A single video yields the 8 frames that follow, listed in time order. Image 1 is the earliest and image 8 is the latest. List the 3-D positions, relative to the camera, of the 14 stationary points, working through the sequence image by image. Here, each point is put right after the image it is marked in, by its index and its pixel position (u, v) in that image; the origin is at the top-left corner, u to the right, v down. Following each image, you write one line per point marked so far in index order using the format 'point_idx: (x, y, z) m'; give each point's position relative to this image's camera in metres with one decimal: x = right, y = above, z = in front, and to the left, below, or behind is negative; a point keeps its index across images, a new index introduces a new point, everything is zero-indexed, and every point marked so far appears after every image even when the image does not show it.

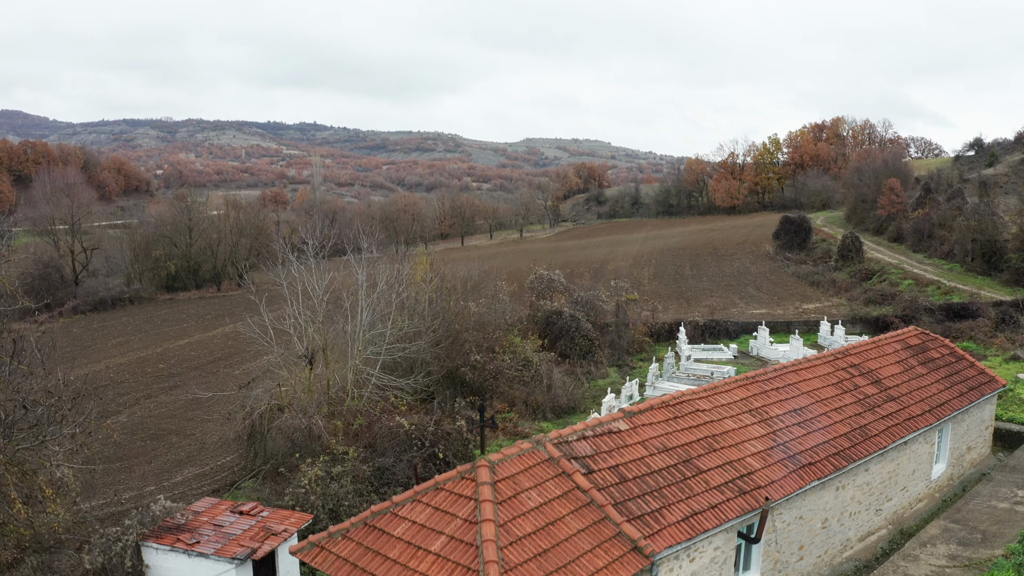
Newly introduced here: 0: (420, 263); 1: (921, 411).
0: (-1.8, +0.5, +19.4) m
1: (+4.5, -1.4, +10.9) m
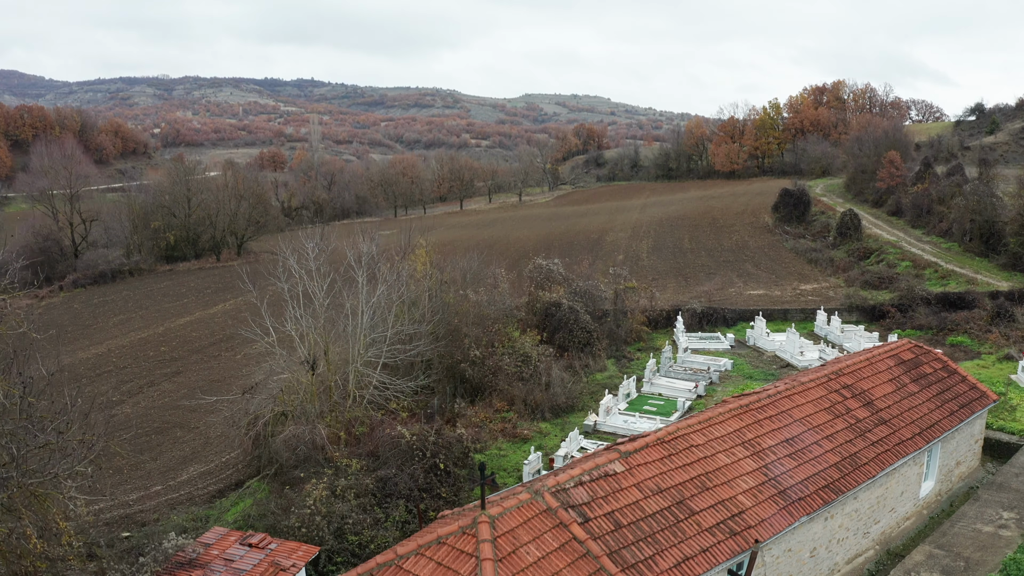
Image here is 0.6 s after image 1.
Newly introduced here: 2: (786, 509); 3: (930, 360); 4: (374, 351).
0: (-1.8, +0.6, +19.6) m
1: (+4.5, -1.7, +11.2) m
2: (+2.5, -2.0, +9.0) m
3: (+5.7, -1.0, +13.6) m
4: (-2.3, -1.1, +16.5) m
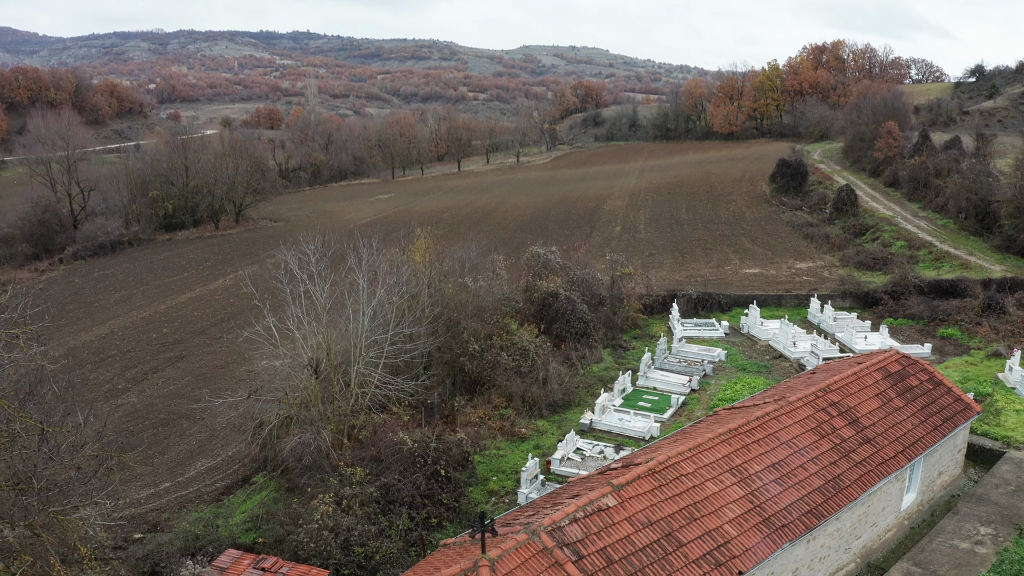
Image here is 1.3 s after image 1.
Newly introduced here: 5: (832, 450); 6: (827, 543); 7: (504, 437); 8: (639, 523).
0: (-1.9, +0.8, +19.9) m
1: (+4.5, -2.0, +11.6) m
2: (+2.5, -2.4, +9.5) m
3: (+5.7, -1.2, +14.0) m
4: (-2.3, -1.1, +16.9) m
5: (+3.6, -1.8, +11.2) m
6: (+3.4, -2.8, +10.7) m
7: (-0.1, -2.5, +16.8) m
8: (+1.1, -2.1, +9.1) m
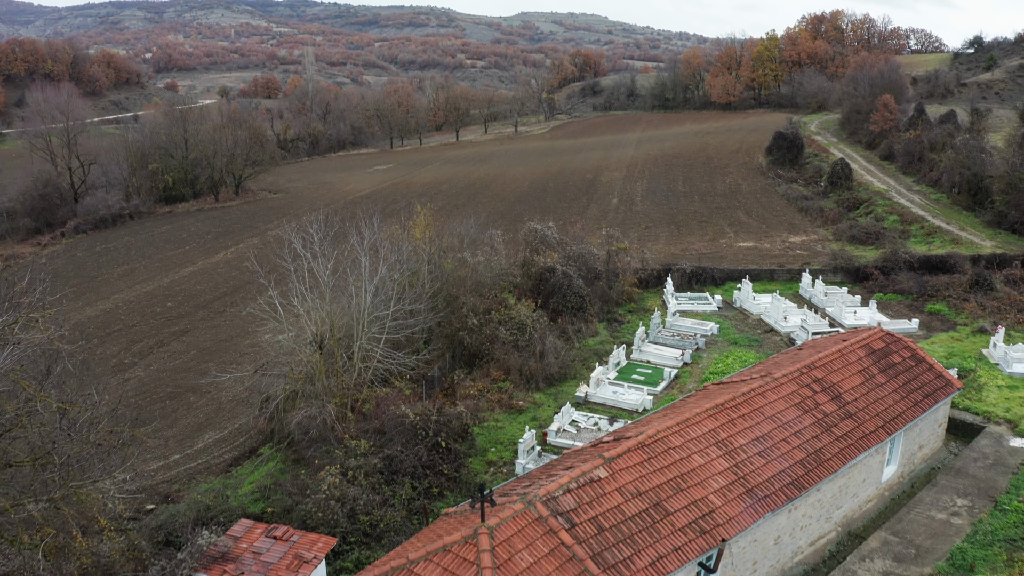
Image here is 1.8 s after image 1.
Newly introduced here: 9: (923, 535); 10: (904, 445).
0: (-1.9, +1.3, +20.4) m
1: (+4.4, -1.7, +12.2) m
2: (+2.4, -2.2, +10.0) m
3: (+5.7, -0.9, +14.6) m
4: (-2.3, -0.7, +17.4) m
5: (+3.6, -1.6, +11.8) m
6: (+3.4, -2.6, +11.3) m
7: (-0.2, -2.1, +17.4) m
8: (+1.1, -2.0, +9.7) m
9: (+5.0, -3.0, +12.1) m
10: (+5.3, -2.1, +13.5) m
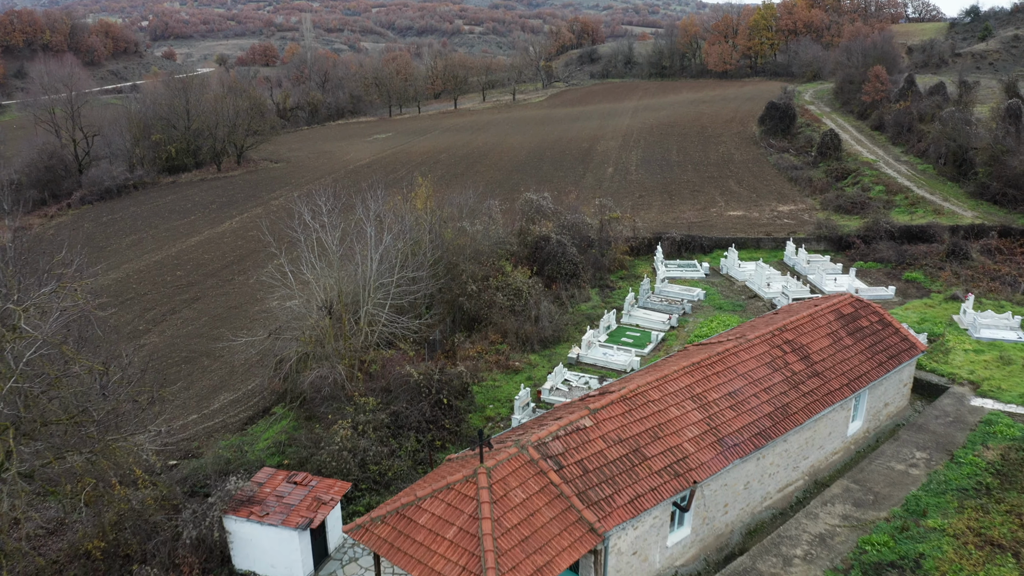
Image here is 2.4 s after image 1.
0: (-2.0, +1.9, +21.5) m
1: (+4.4, -1.3, +13.4) m
2: (+2.4, -1.9, +11.2) m
3: (+5.6, -0.4, +15.7) m
4: (-2.4, -0.1, +18.5) m
5: (+3.5, -1.2, +13.0) m
6: (+3.3, -2.2, +12.5) m
7: (-0.2, -1.5, +18.5) m
8: (+1.1, -1.7, +10.9) m
9: (+5.0, -2.6, +13.4) m
10: (+5.3, -1.7, +14.7) m
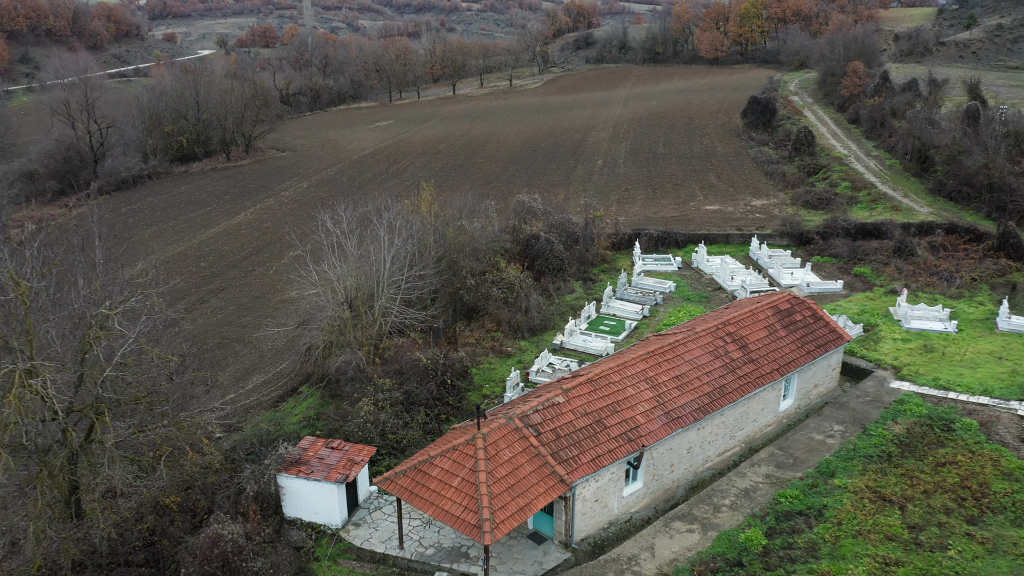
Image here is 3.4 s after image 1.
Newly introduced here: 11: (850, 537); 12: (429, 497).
0: (-2.1, +2.1, +24.5) m
1: (+4.3, -1.3, +16.5) m
2: (+2.3, -1.9, +14.3) m
3: (+5.5, -0.4, +18.8) m
4: (-2.6, 0.0, +21.6) m
5: (+3.4, -1.3, +16.1) m
6: (+3.2, -2.2, +15.6) m
7: (-0.4, -1.4, +21.6) m
8: (+0.9, -1.8, +13.9) m
9: (+4.8, -2.7, +16.5) m
10: (+5.1, -1.7, +17.8) m
11: (+4.7, -3.4, +13.8) m
12: (-1.1, -2.7, +12.7) m
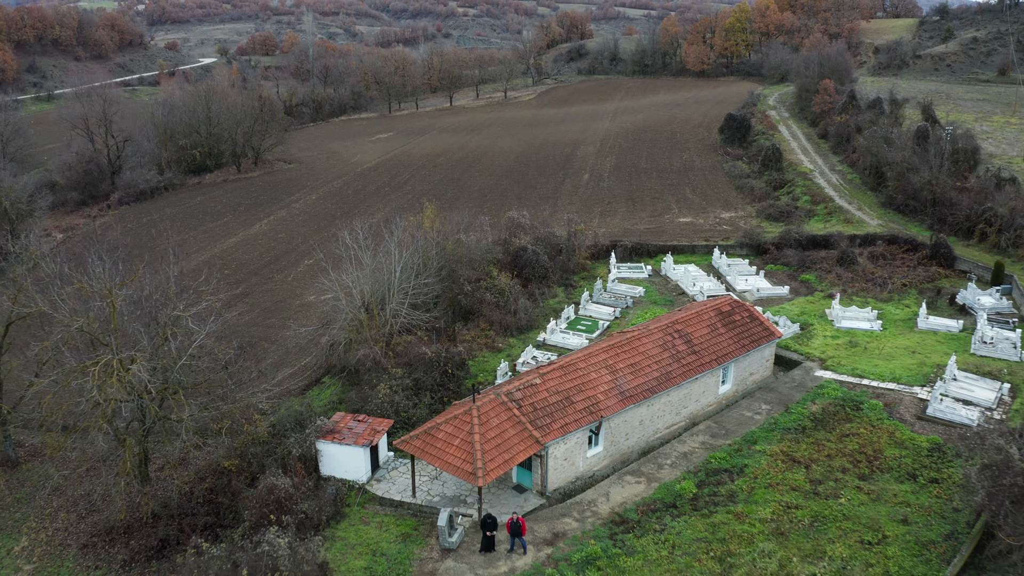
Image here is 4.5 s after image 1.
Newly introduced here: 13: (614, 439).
0: (-2.4, +2.0, +28.4) m
1: (+4.0, -1.5, +20.4) m
2: (+2.0, -2.1, +18.3) m
3: (+5.2, -0.5, +22.8) m
4: (-2.8, -0.2, +25.5) m
5: (+3.2, -1.4, +20.0) m
6: (+3.0, -2.4, +19.6) m
7: (-0.6, -1.6, +25.6) m
8: (+0.7, -1.9, +17.9) m
9: (+4.6, -2.8, +20.4) m
10: (+4.9, -1.8, +21.8) m
11: (+4.5, -3.5, +17.8) m
12: (-1.3, -2.8, +16.7) m
13: (+1.9, -2.8, +18.6) m
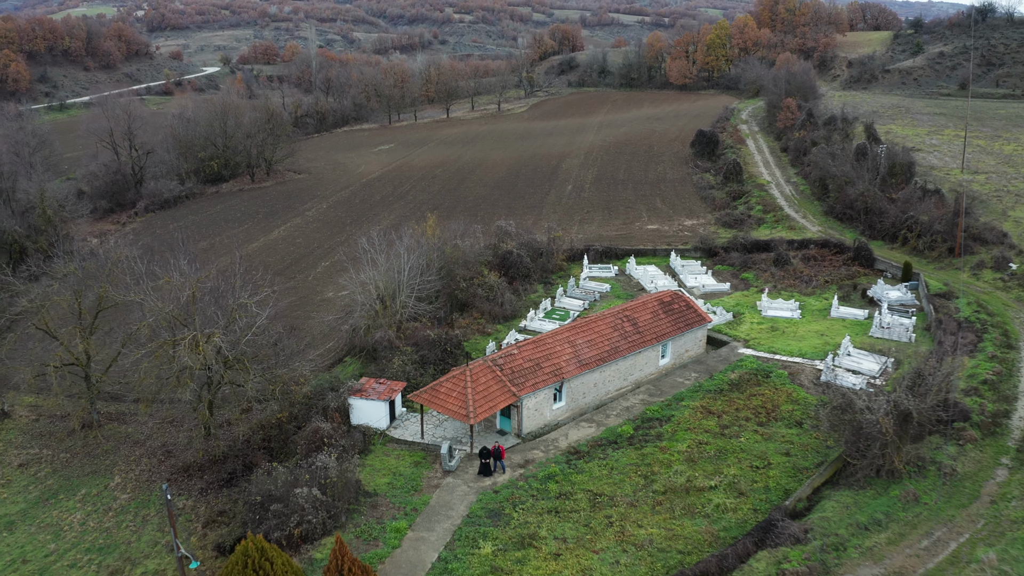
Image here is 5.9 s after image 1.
0: (-2.8, +2.1, +34.4) m
1: (+3.6, -1.3, +26.5) m
2: (+1.6, -1.9, +24.3) m
3: (+4.8, -0.4, +28.8) m
4: (-3.2, 0.0, +31.5) m
5: (+2.8, -1.2, +26.0) m
6: (+2.6, -2.2, +25.6) m
7: (-1.0, -1.4, +31.6) m
8: (+0.3, -1.7, +23.9) m
9: (+4.2, -2.6, +26.5) m
10: (+4.5, -1.7, +27.8) m
11: (+4.1, -3.4, +23.8) m
12: (-1.7, -2.6, +22.7) m
13: (+1.5, -2.7, +24.6) m
